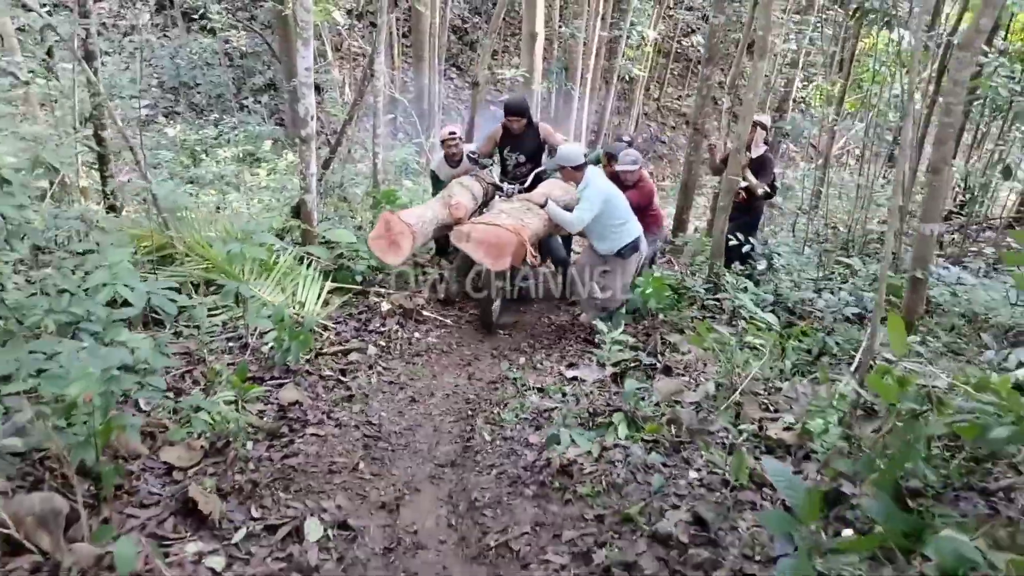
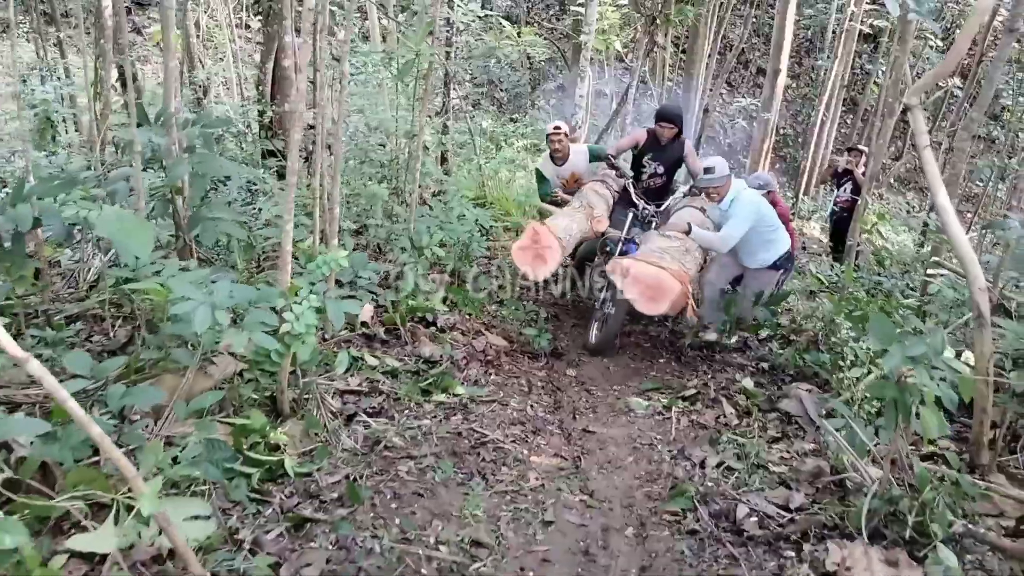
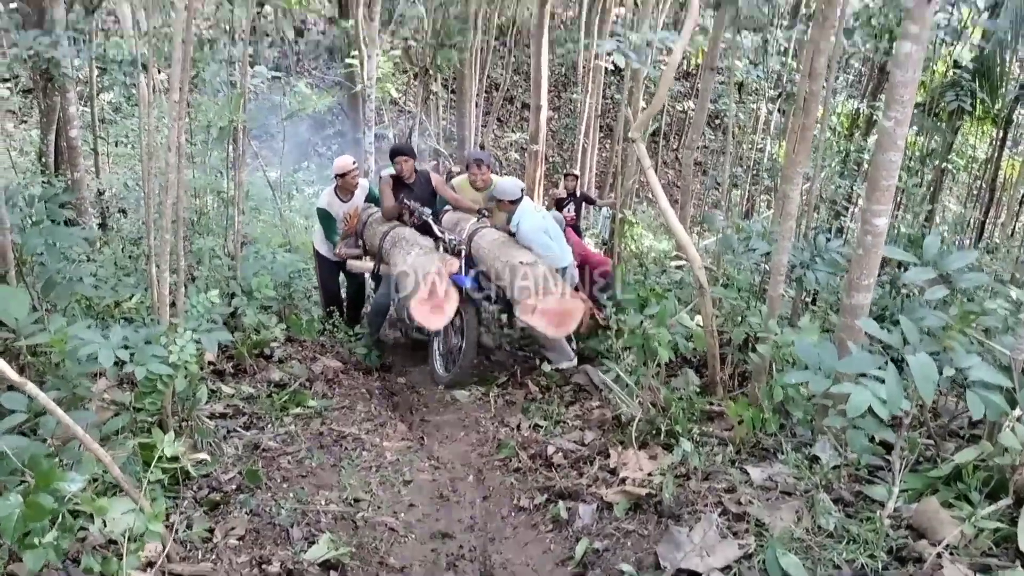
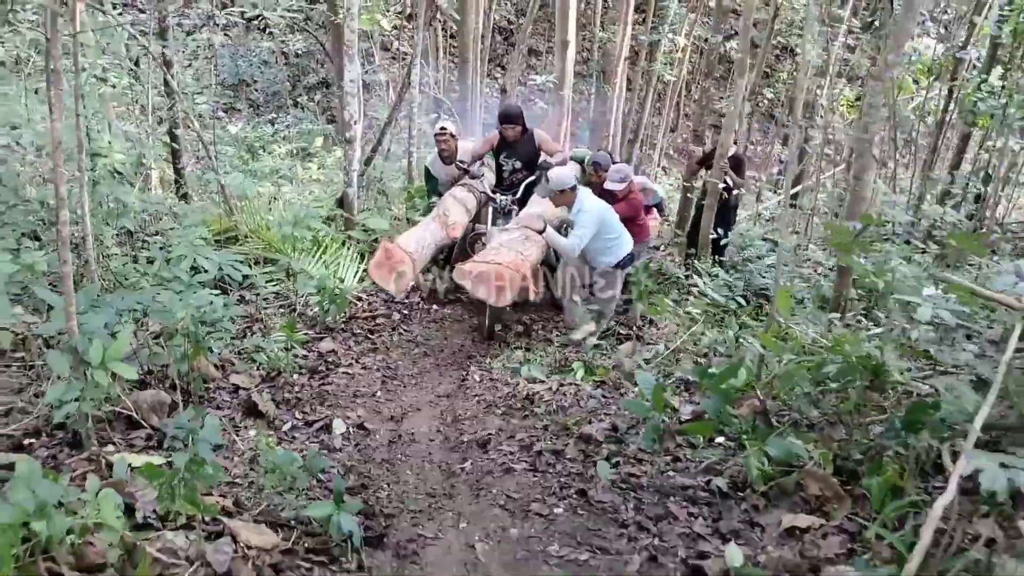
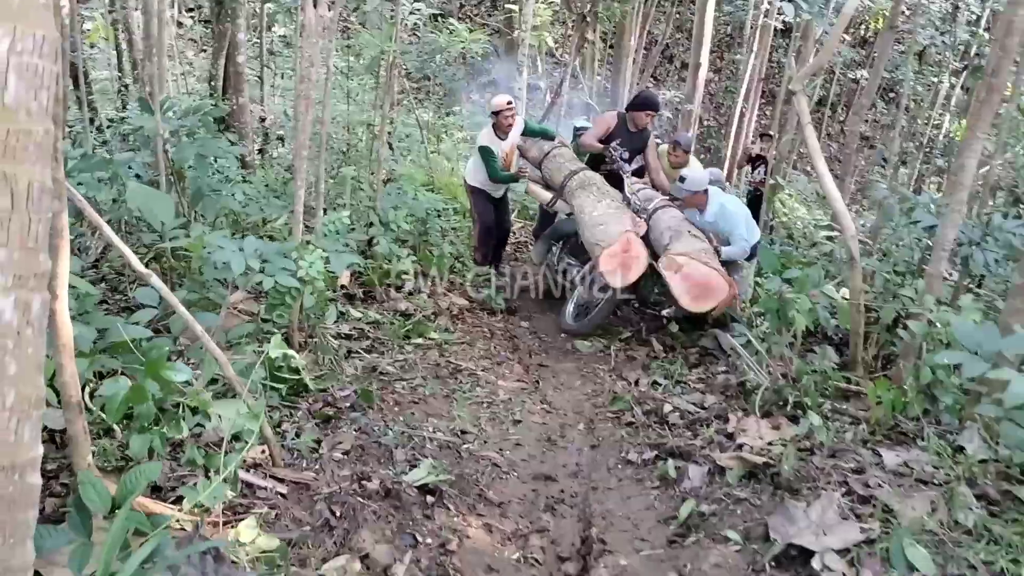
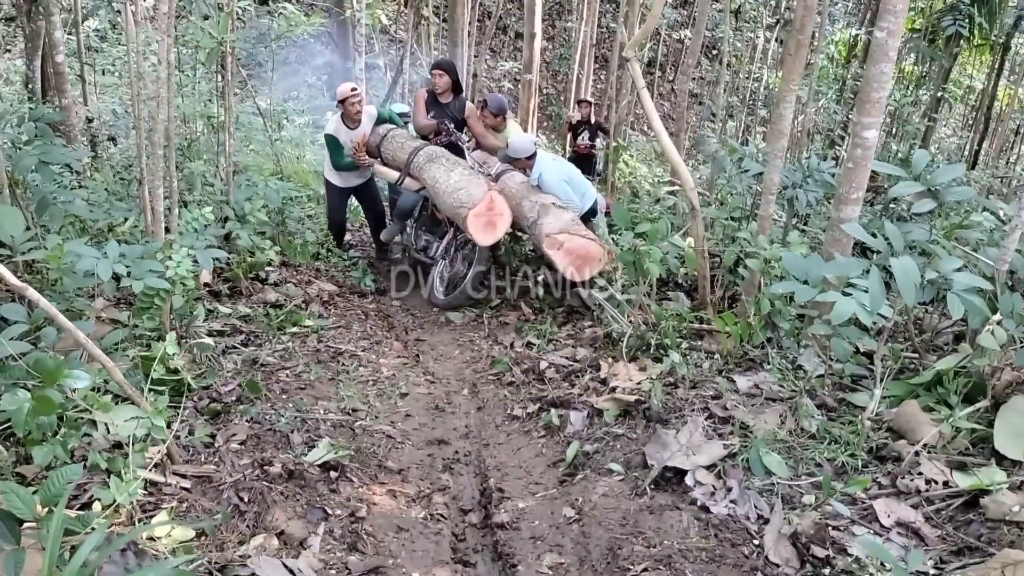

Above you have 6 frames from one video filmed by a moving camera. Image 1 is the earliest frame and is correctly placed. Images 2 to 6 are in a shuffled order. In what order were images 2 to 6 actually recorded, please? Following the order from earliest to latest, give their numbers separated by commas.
4, 2, 5, 6, 3
